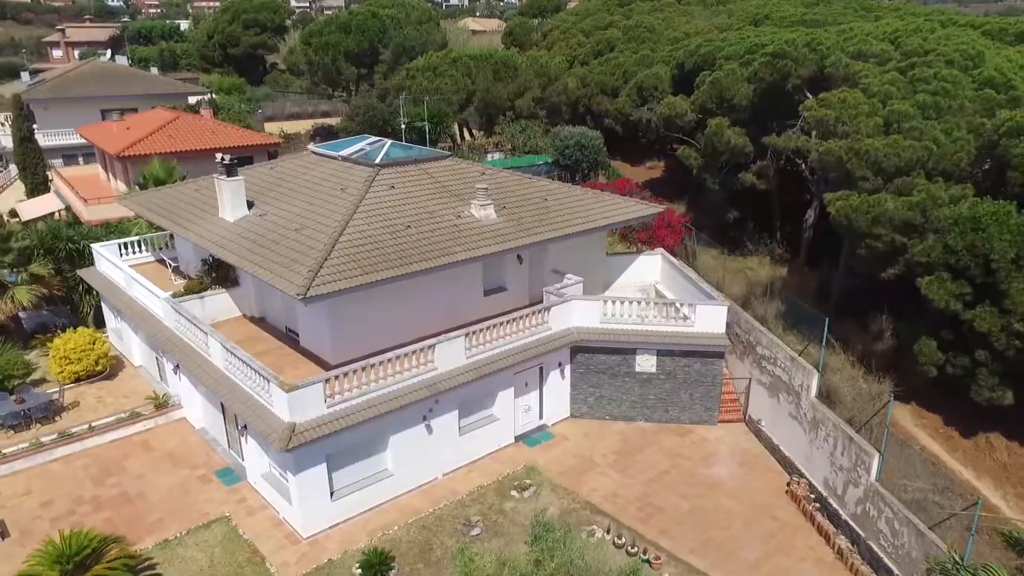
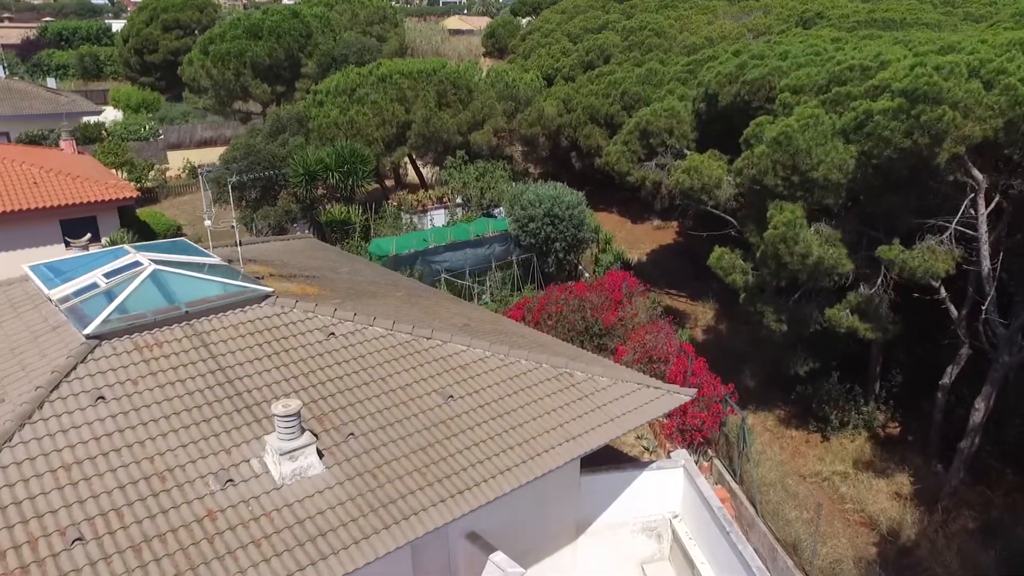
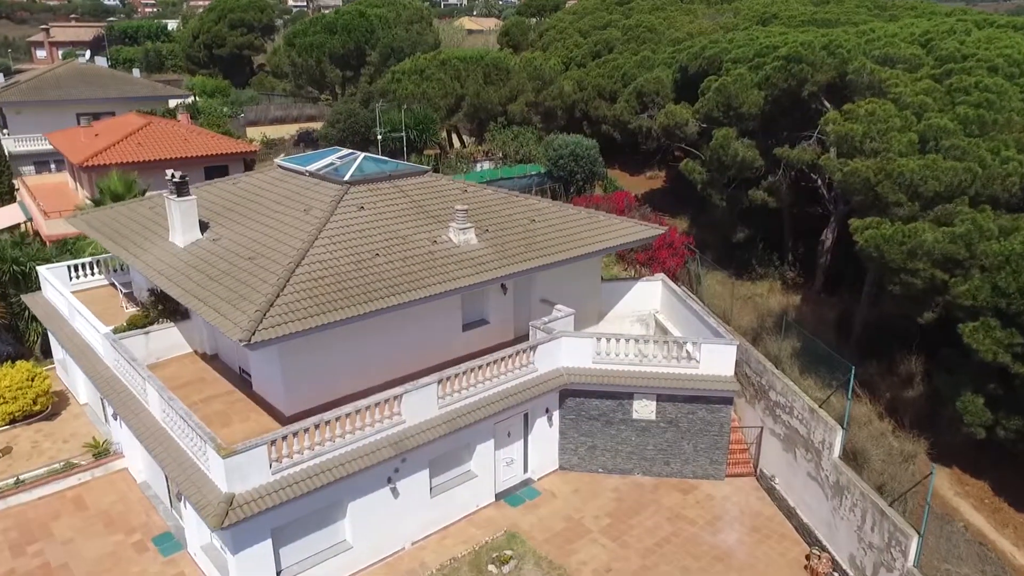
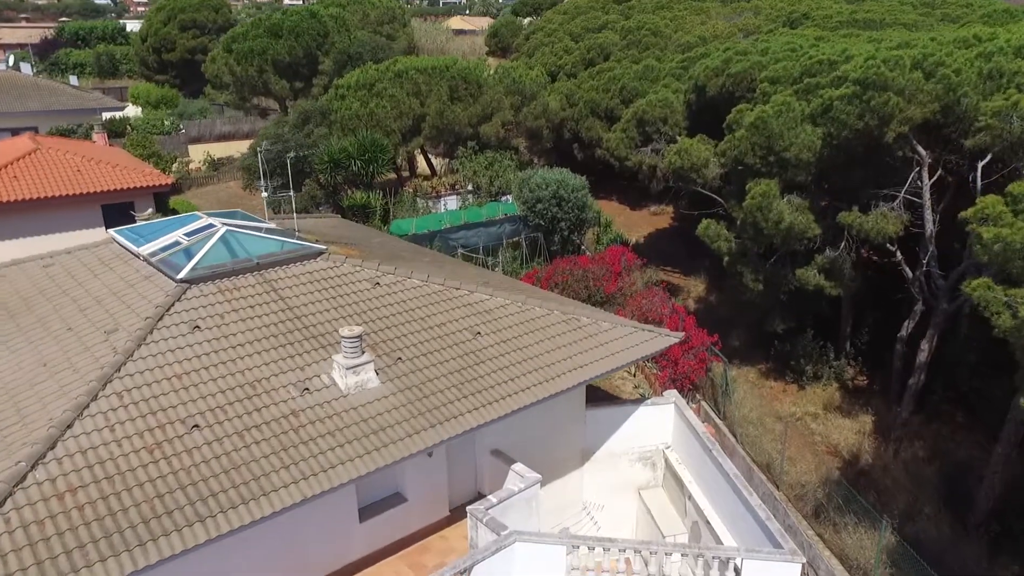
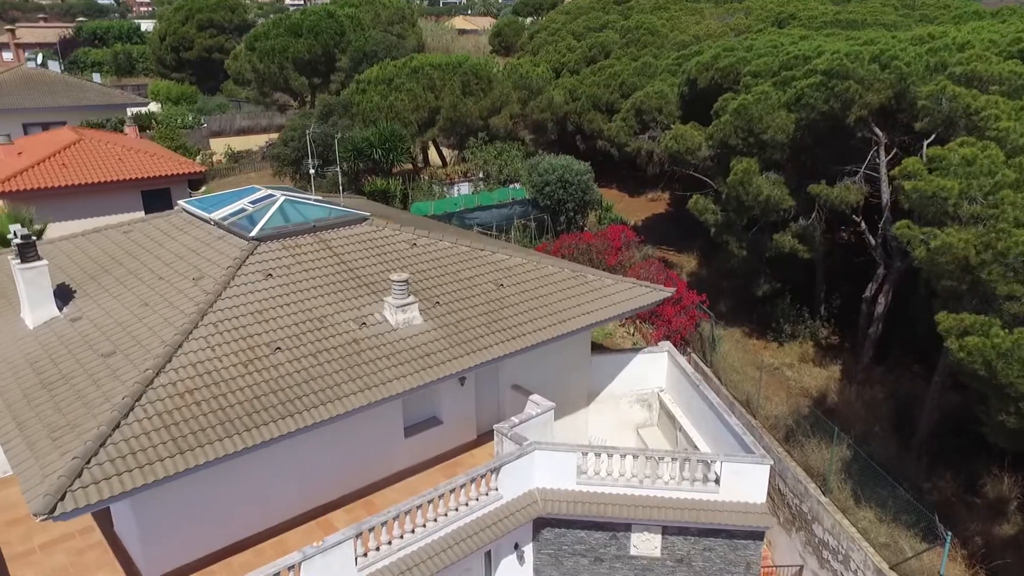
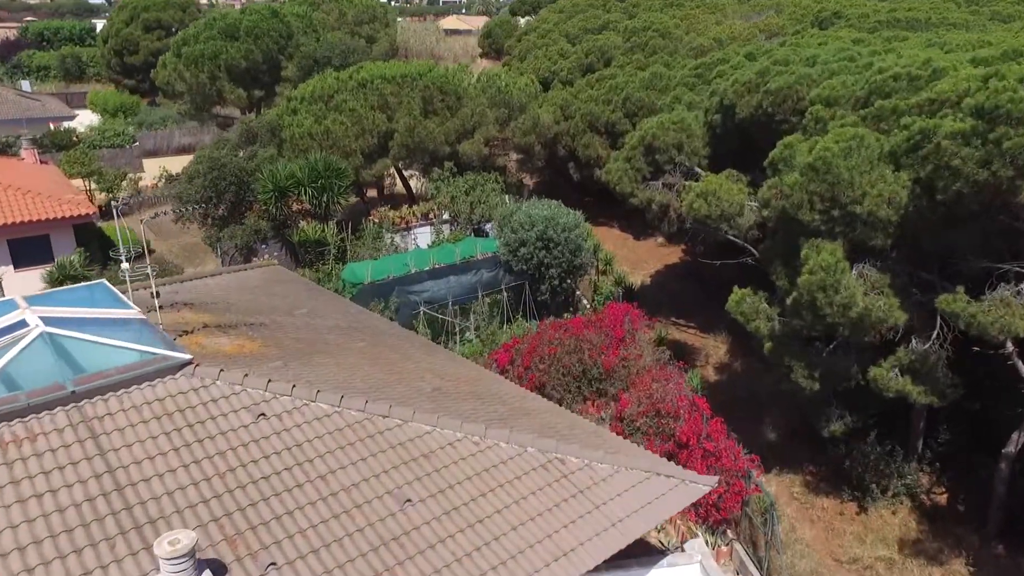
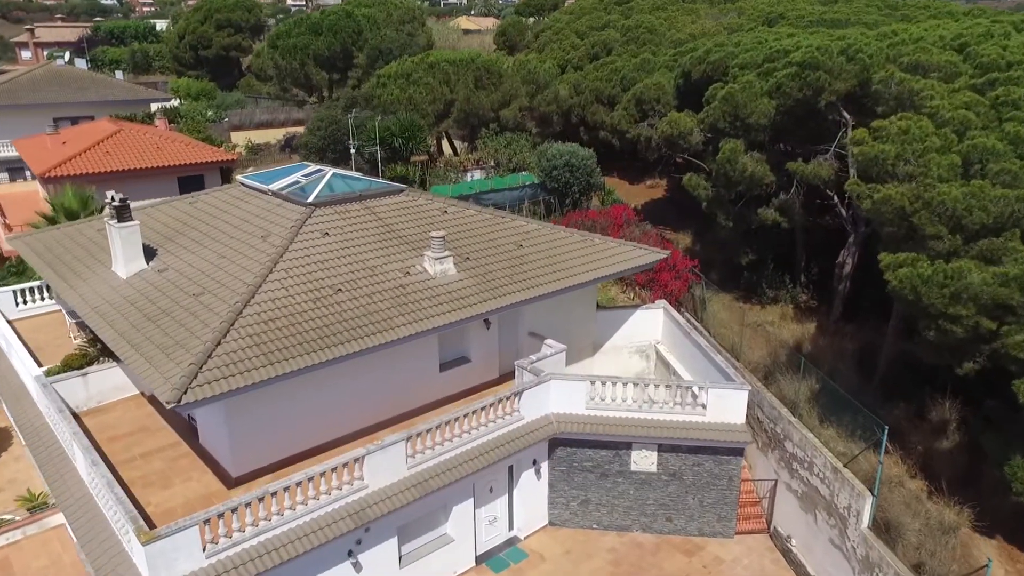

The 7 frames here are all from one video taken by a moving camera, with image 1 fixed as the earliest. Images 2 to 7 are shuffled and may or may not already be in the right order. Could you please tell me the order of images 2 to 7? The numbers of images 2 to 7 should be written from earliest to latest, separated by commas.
3, 7, 5, 4, 2, 6
